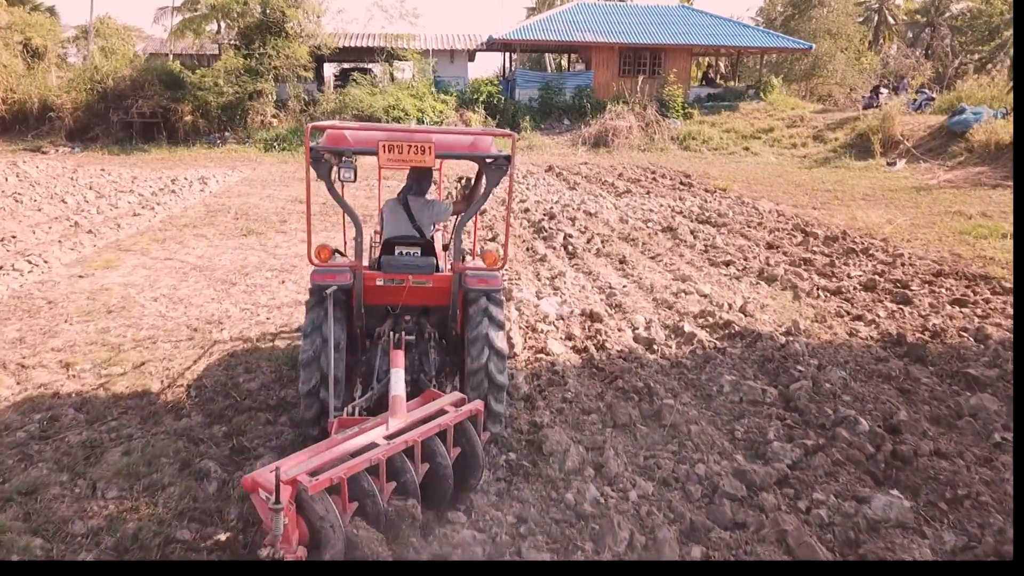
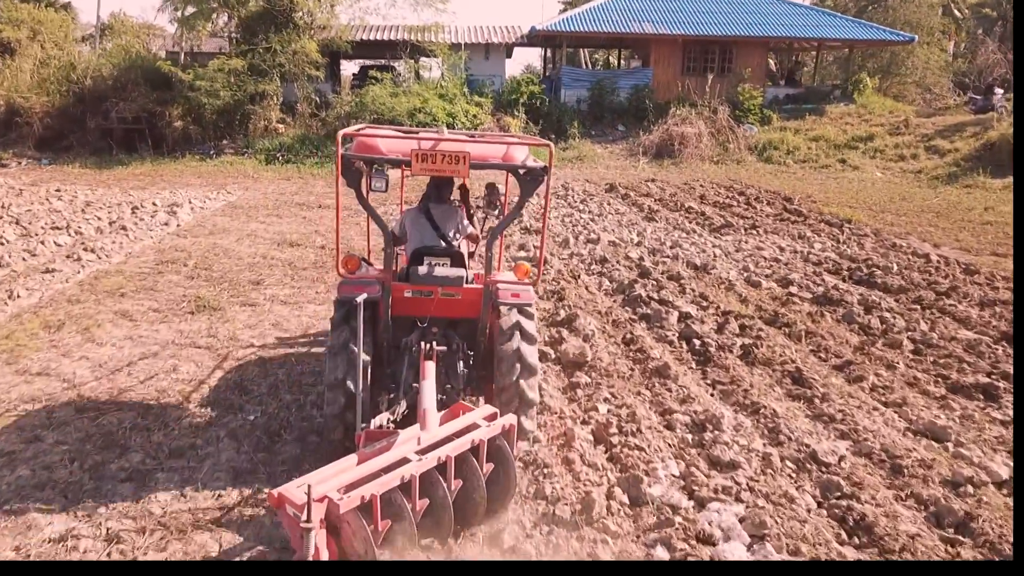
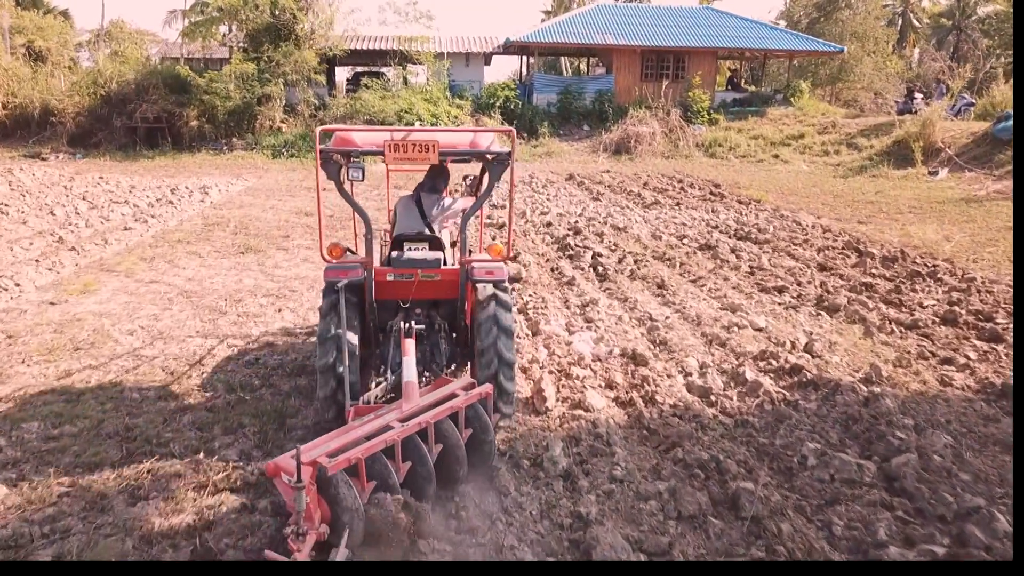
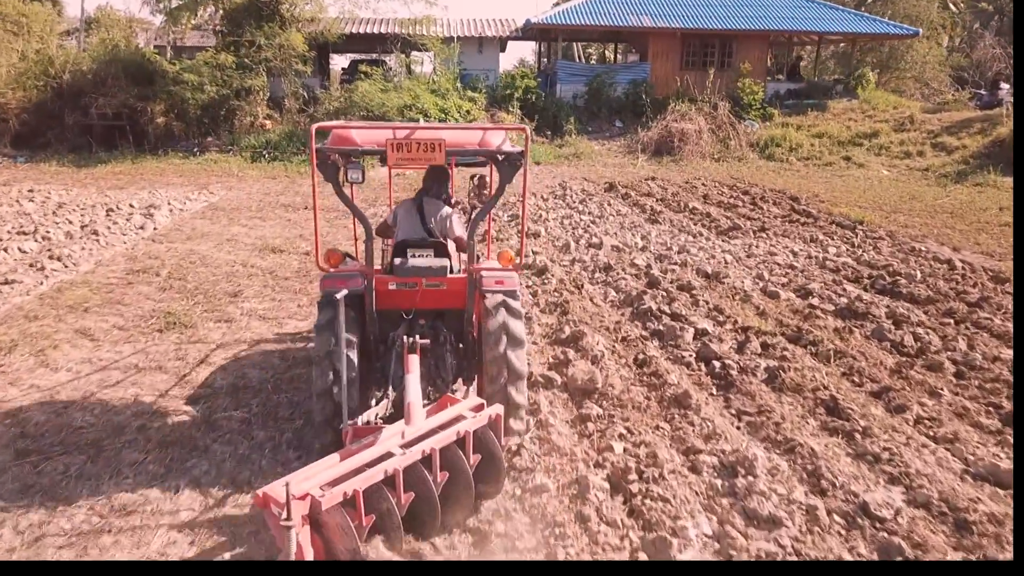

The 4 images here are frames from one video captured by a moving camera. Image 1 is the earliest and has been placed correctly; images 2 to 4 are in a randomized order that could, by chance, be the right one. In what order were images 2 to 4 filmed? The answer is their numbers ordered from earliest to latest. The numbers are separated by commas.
3, 2, 4
